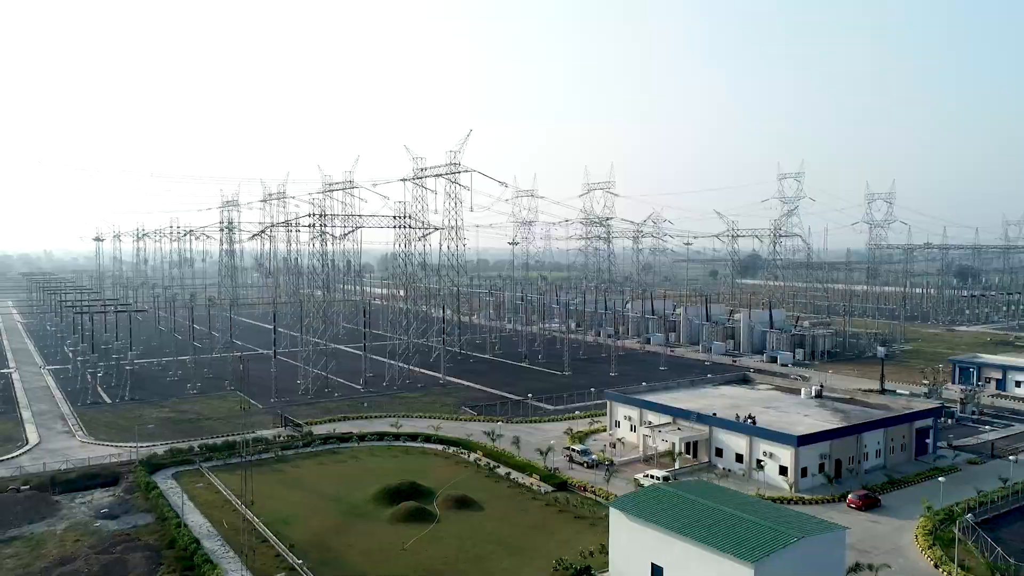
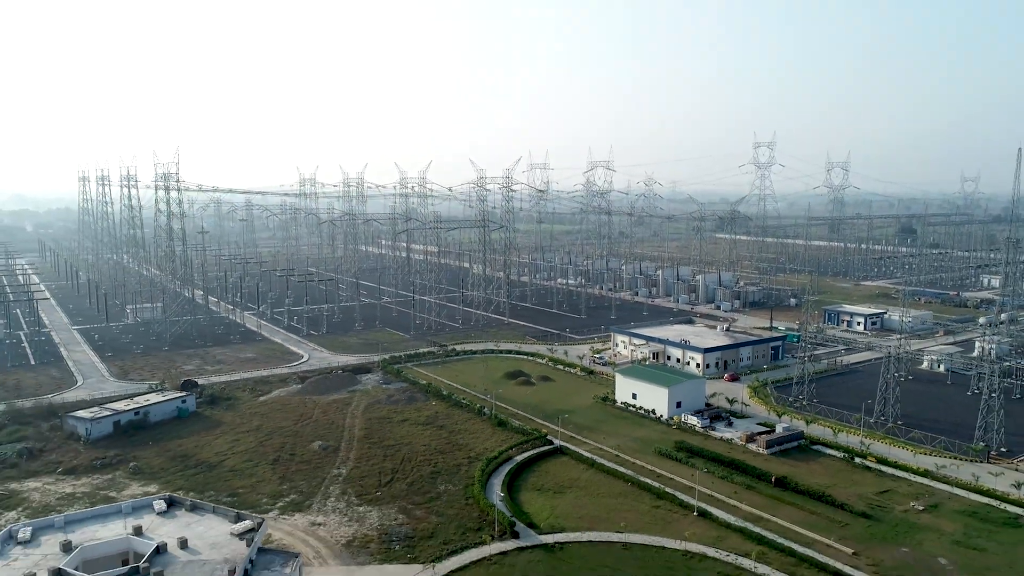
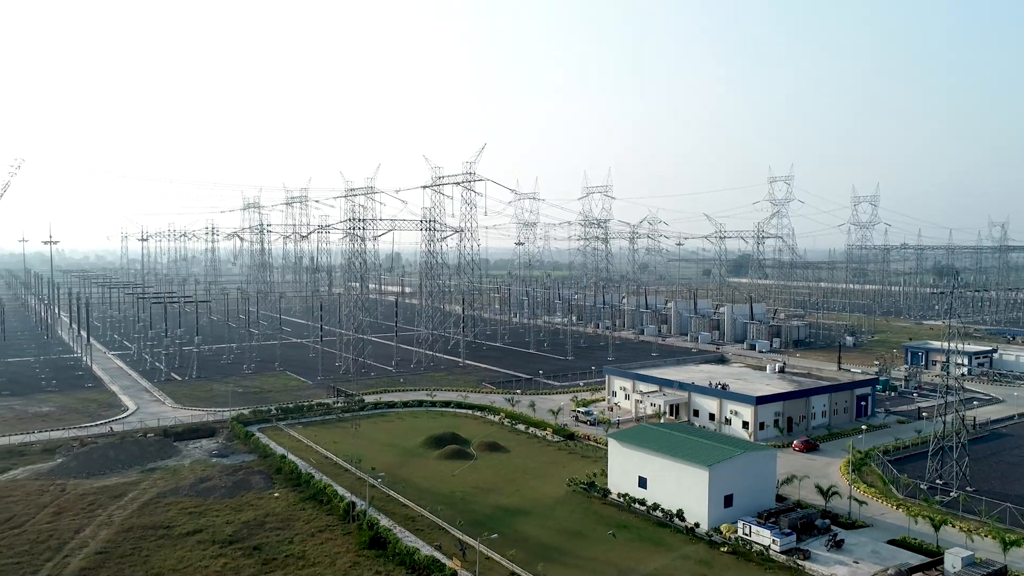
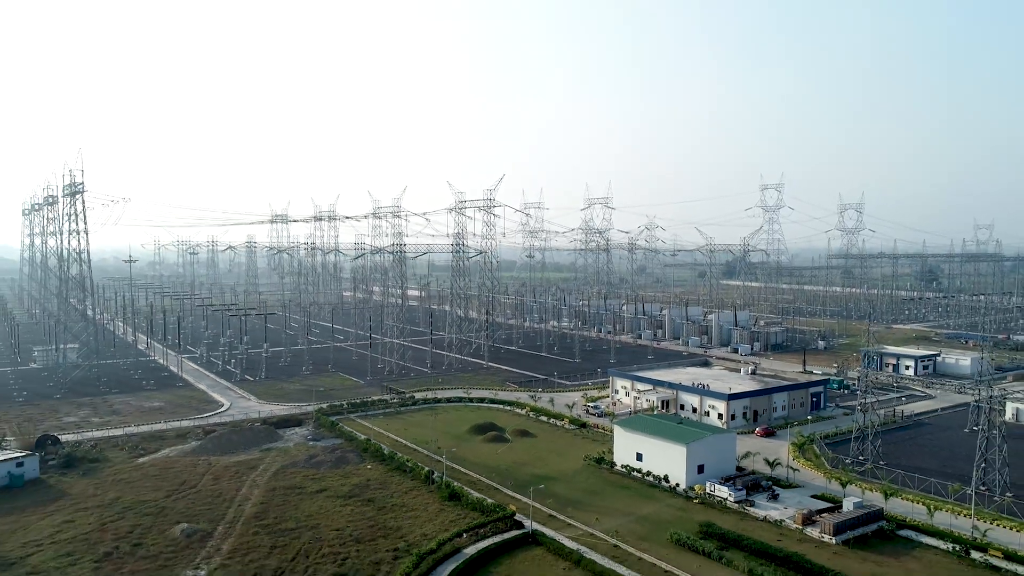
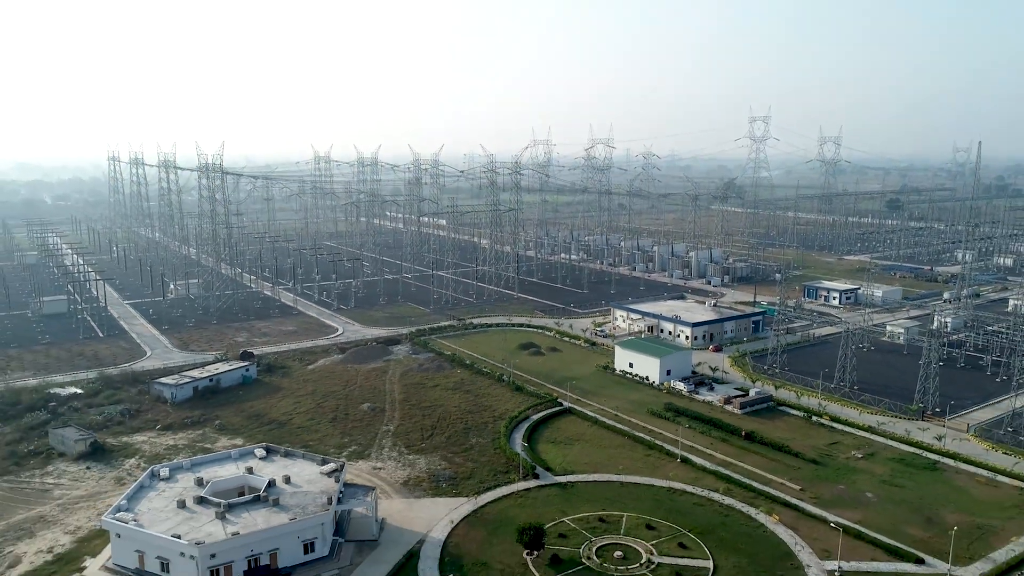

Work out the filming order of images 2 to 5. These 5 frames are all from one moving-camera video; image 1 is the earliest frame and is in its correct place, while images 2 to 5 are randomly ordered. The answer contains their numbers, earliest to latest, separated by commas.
3, 4, 2, 5
